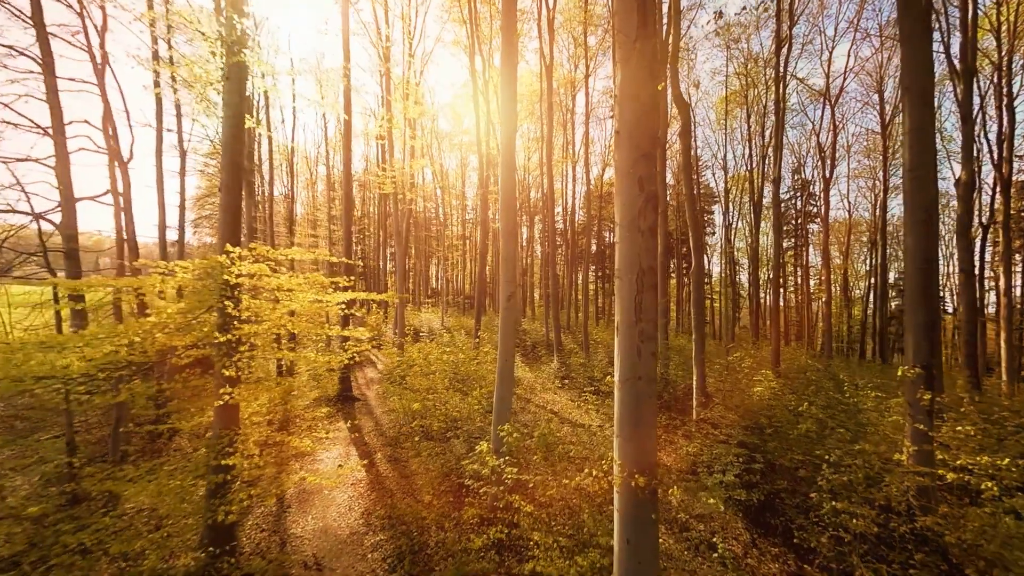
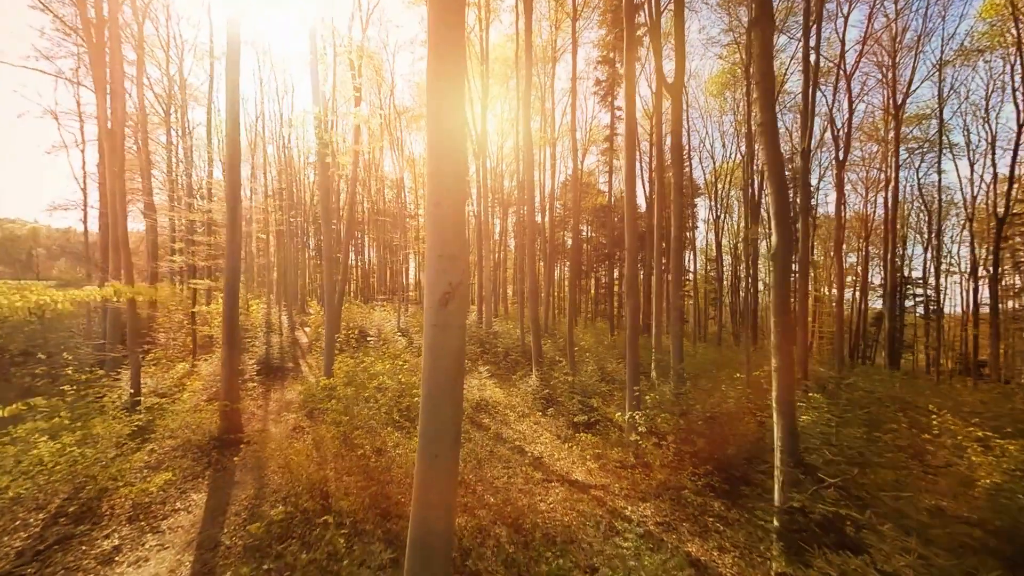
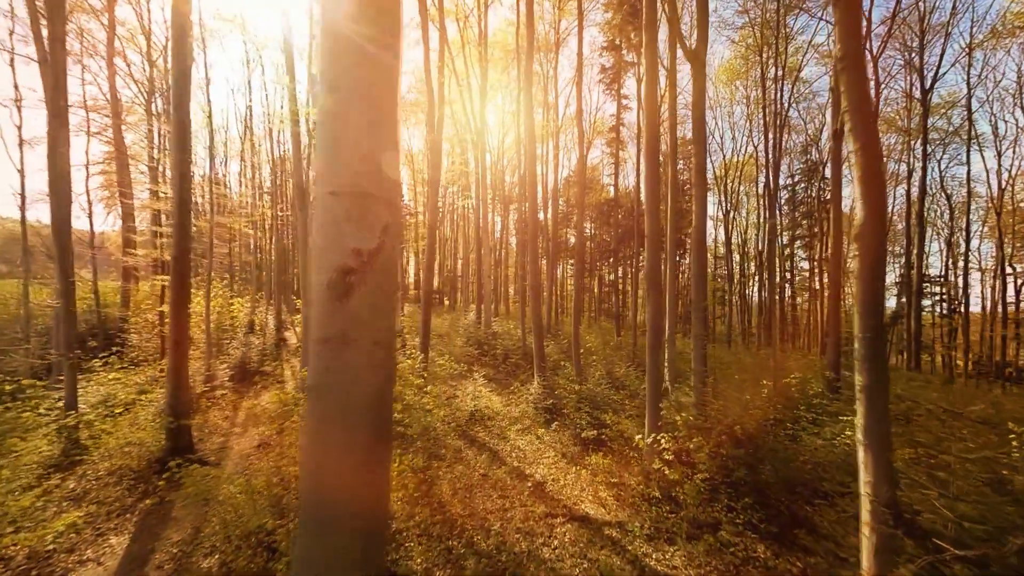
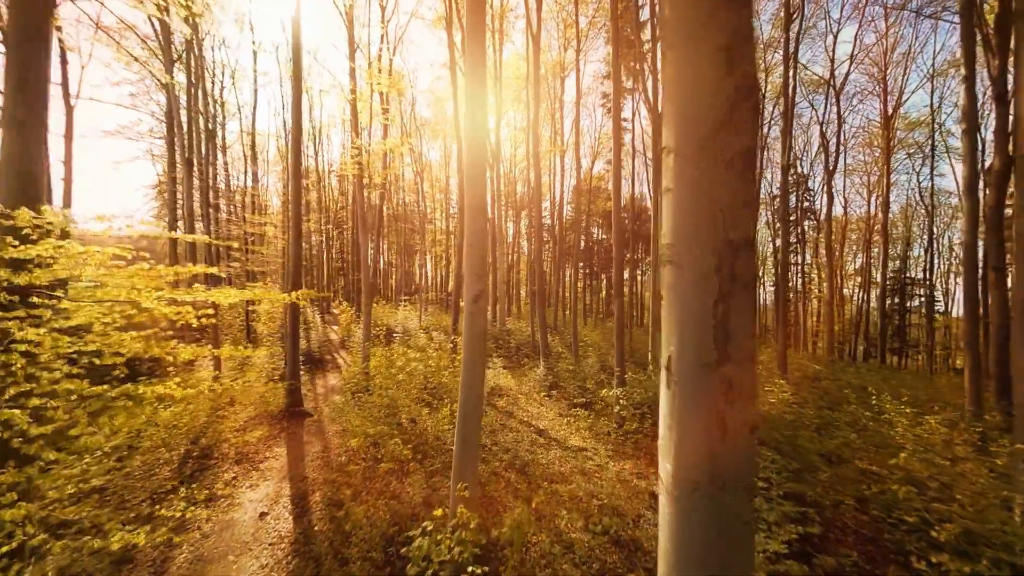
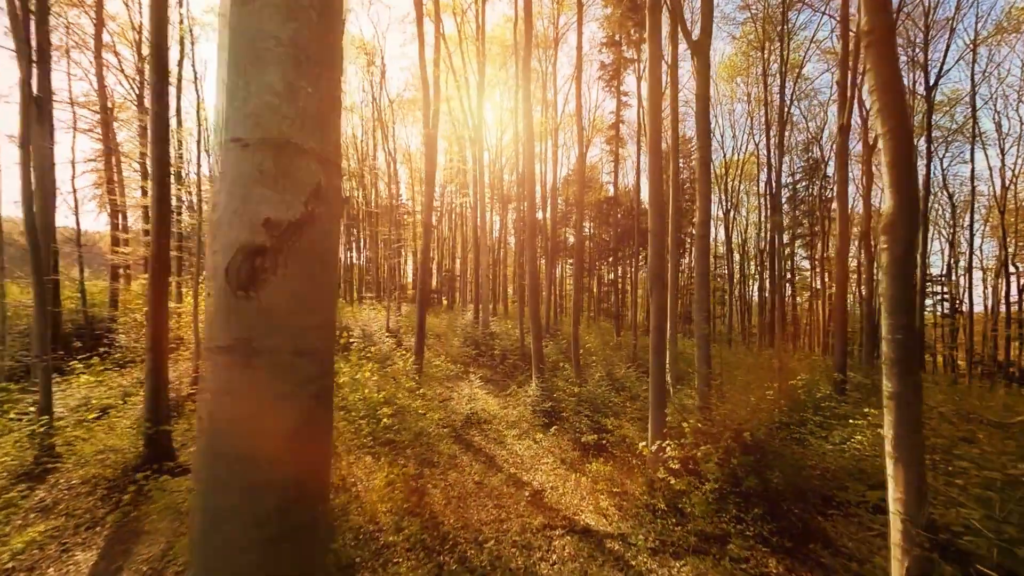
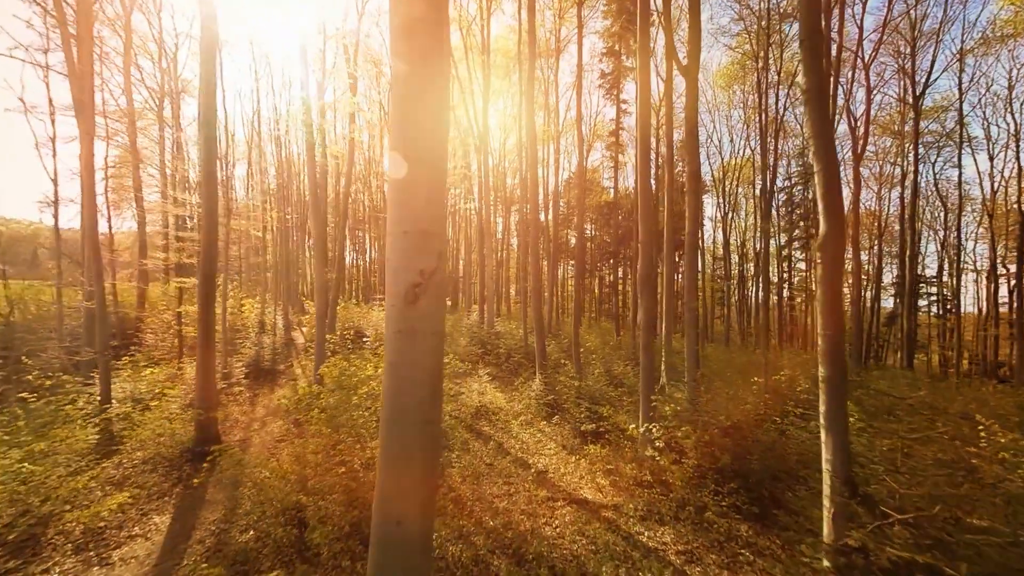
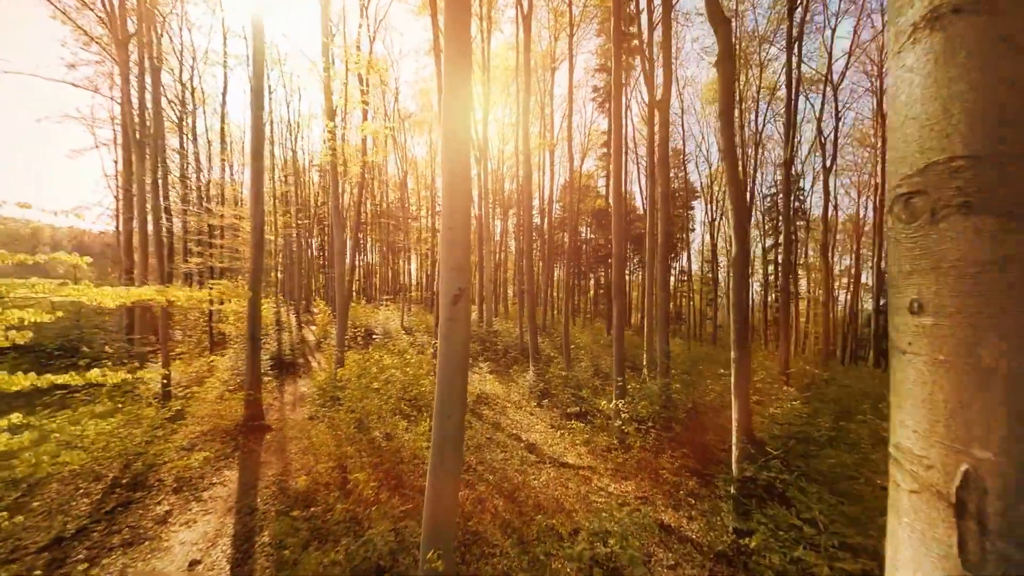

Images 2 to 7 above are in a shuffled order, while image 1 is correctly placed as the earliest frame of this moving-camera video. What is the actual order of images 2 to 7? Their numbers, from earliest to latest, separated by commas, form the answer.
4, 7, 2, 6, 3, 5
